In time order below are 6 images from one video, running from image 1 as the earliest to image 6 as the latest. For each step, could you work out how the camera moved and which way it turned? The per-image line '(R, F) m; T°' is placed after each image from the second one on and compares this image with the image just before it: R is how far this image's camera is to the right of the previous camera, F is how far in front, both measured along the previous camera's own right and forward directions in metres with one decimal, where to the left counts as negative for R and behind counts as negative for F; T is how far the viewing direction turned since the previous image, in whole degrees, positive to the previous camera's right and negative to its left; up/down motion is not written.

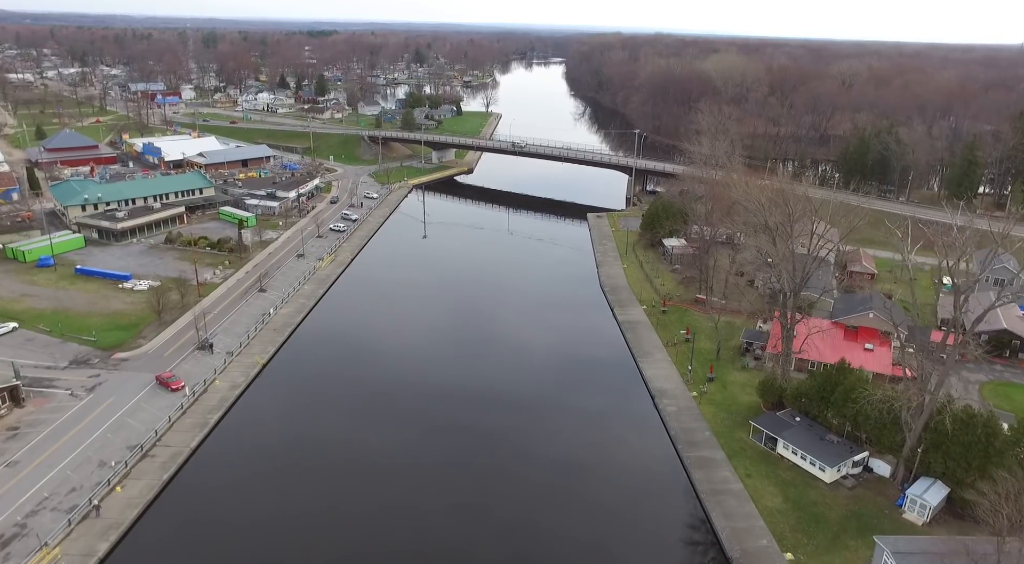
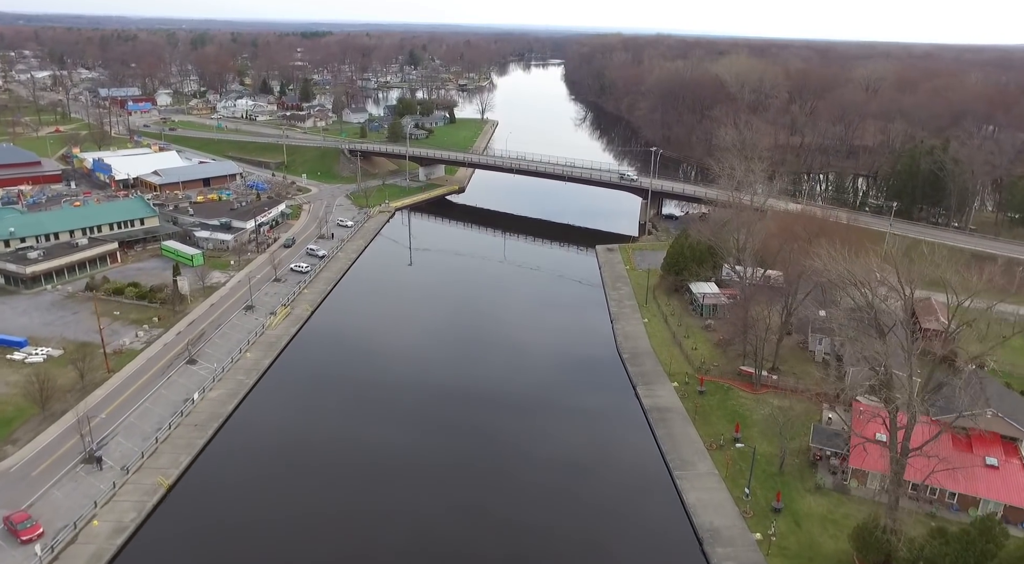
(+0.2, +7.5) m; 0°
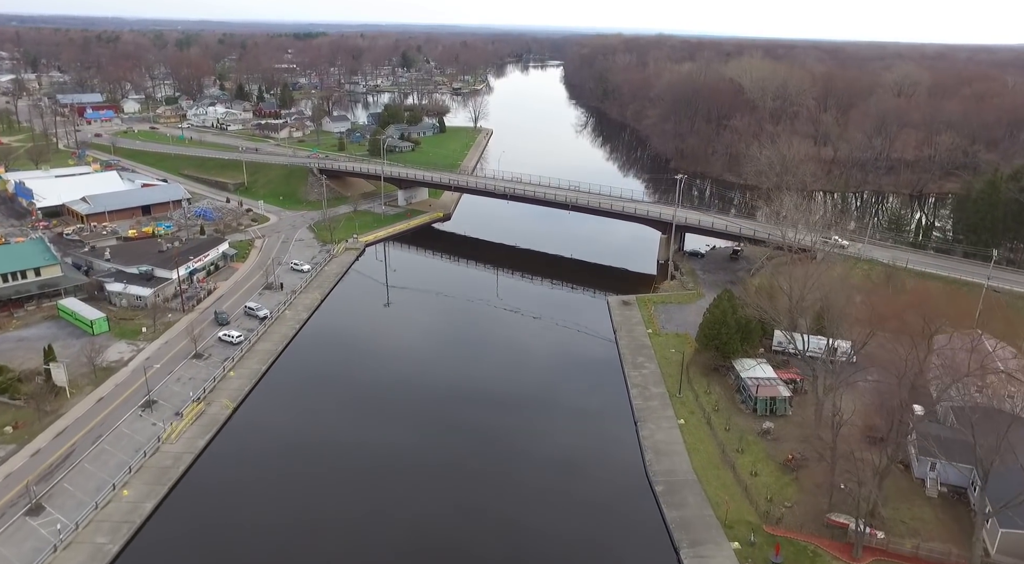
(+0.4, +8.7) m; 0°
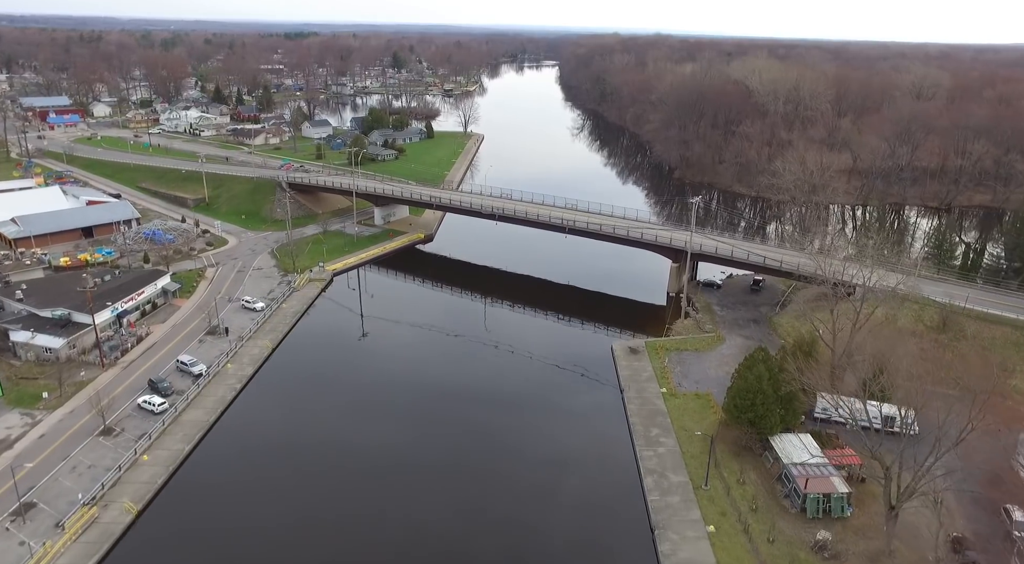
(+0.4, +5.6) m; 0°
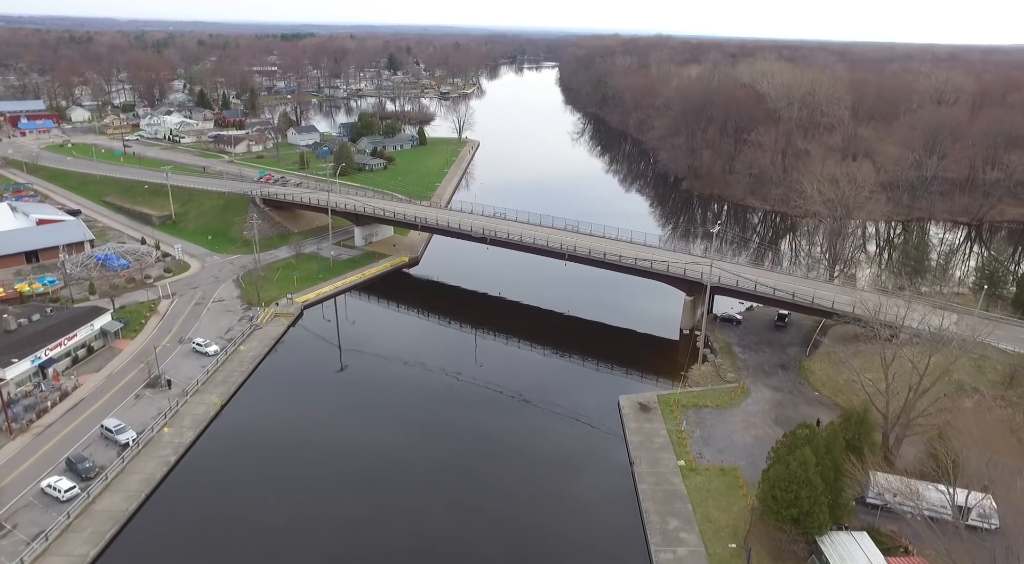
(+0.4, +4.5) m; 0°
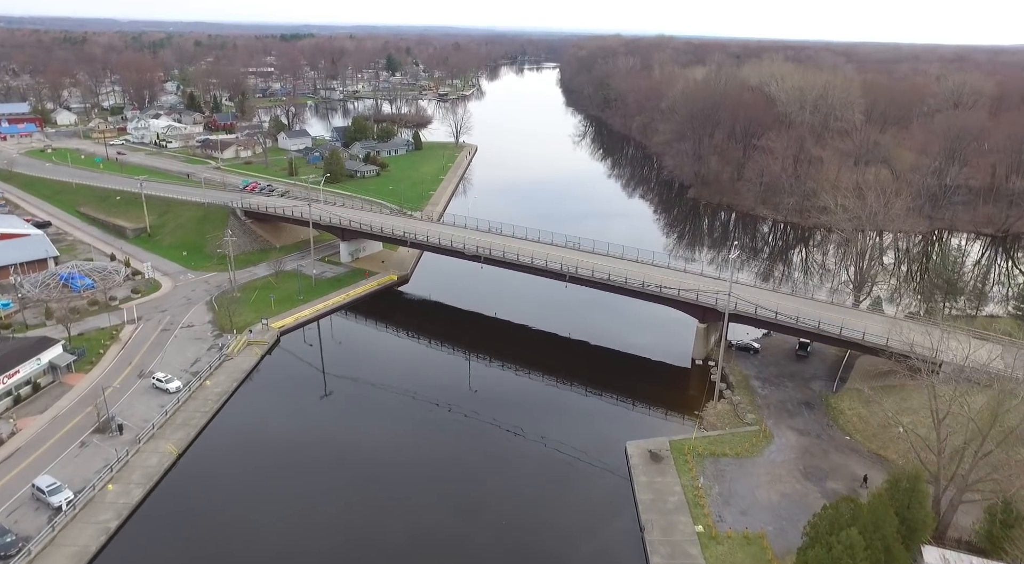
(+0.3, +3.0) m; 0°
